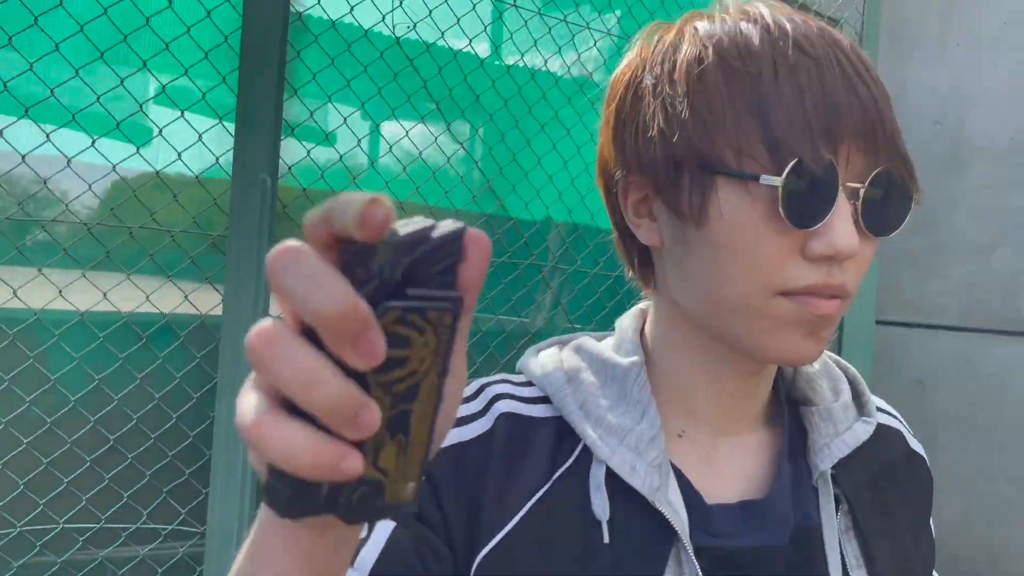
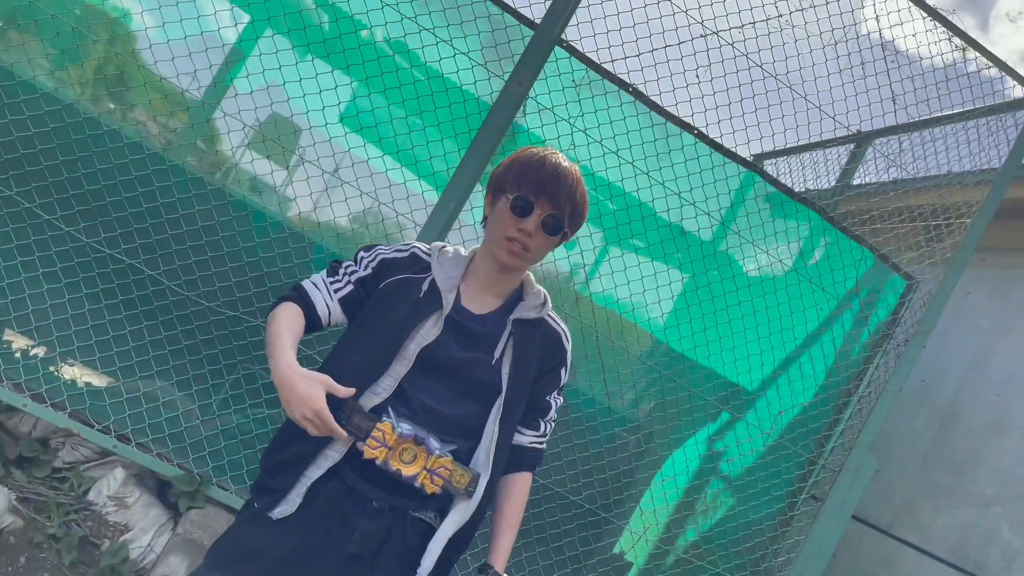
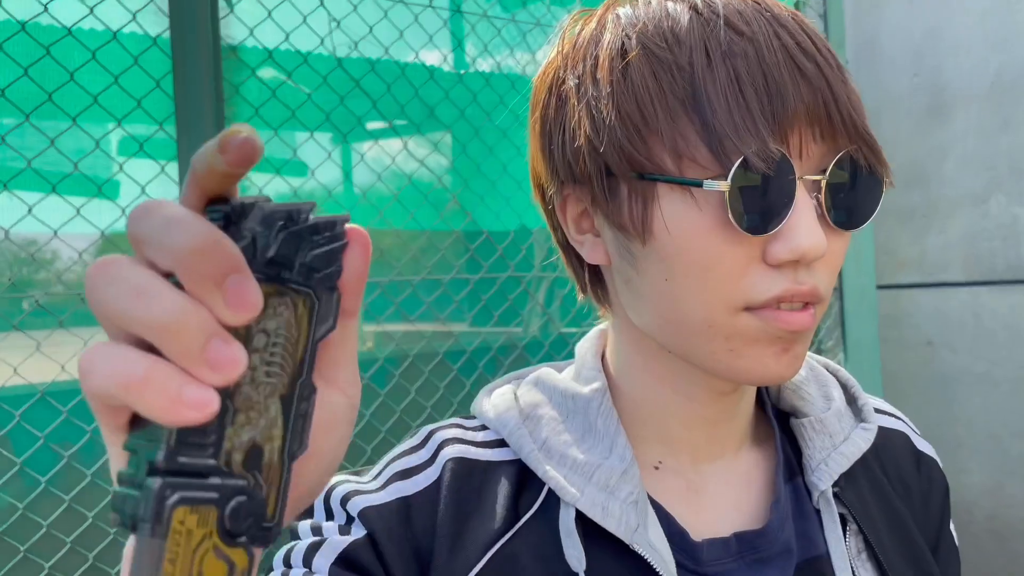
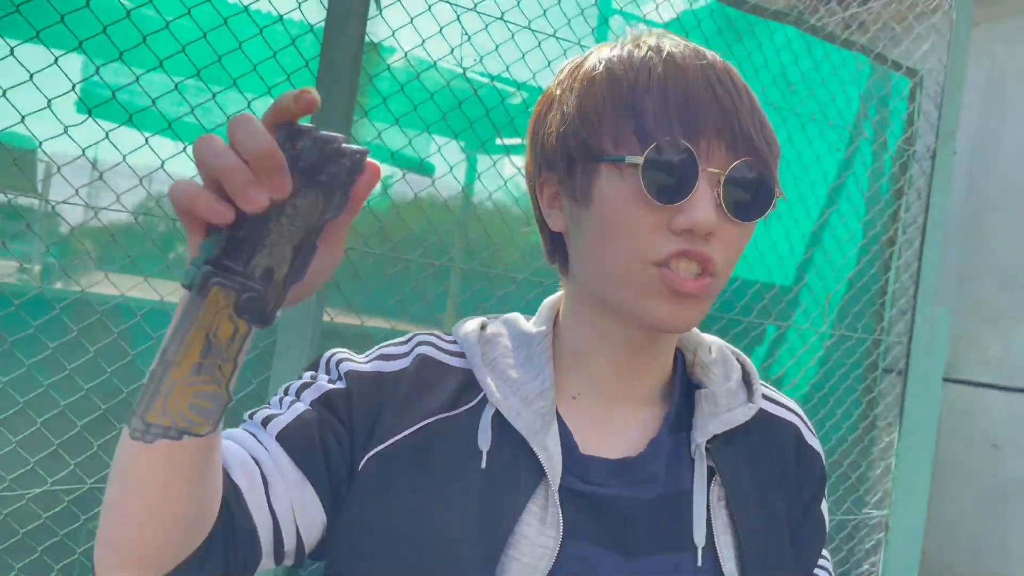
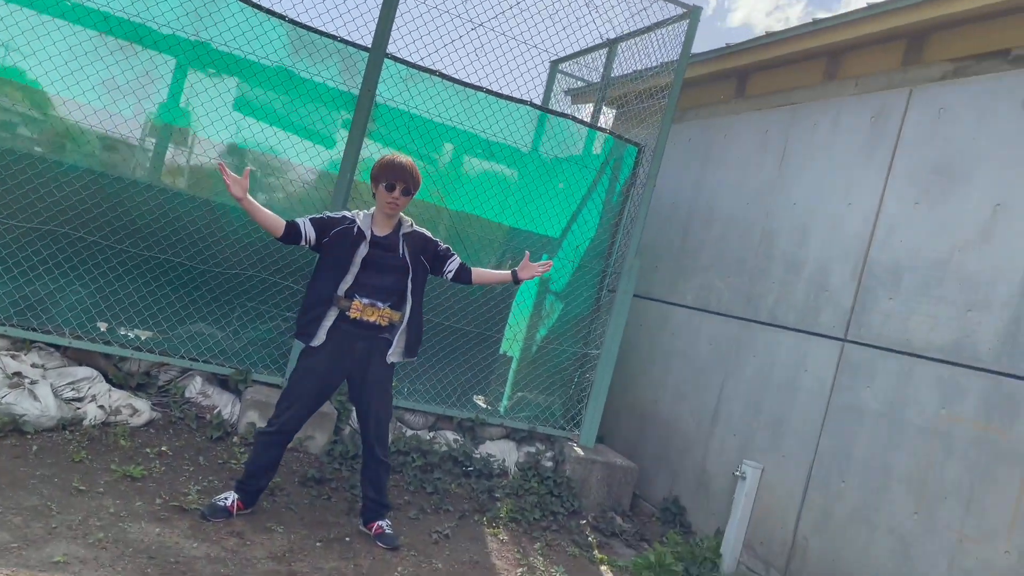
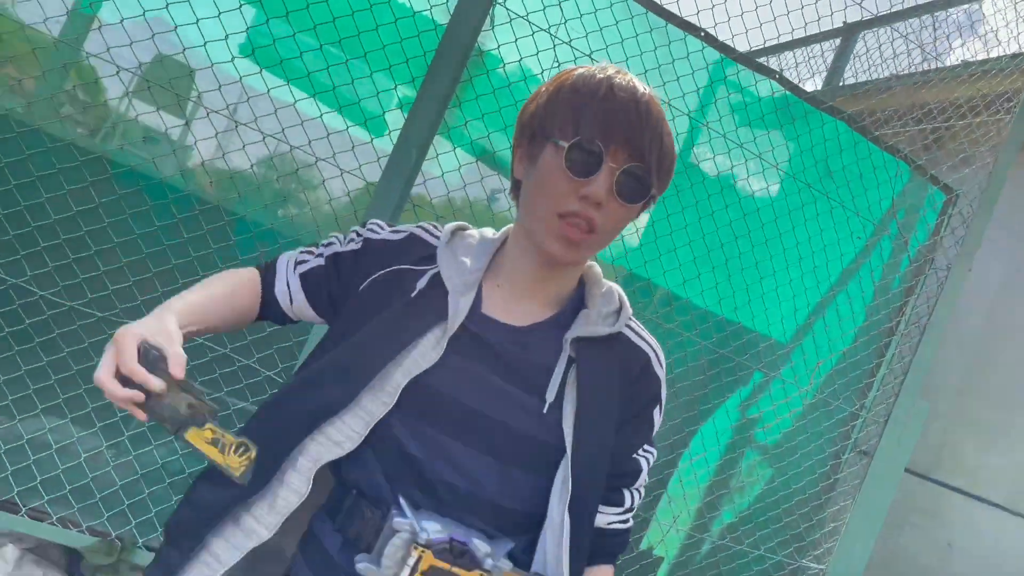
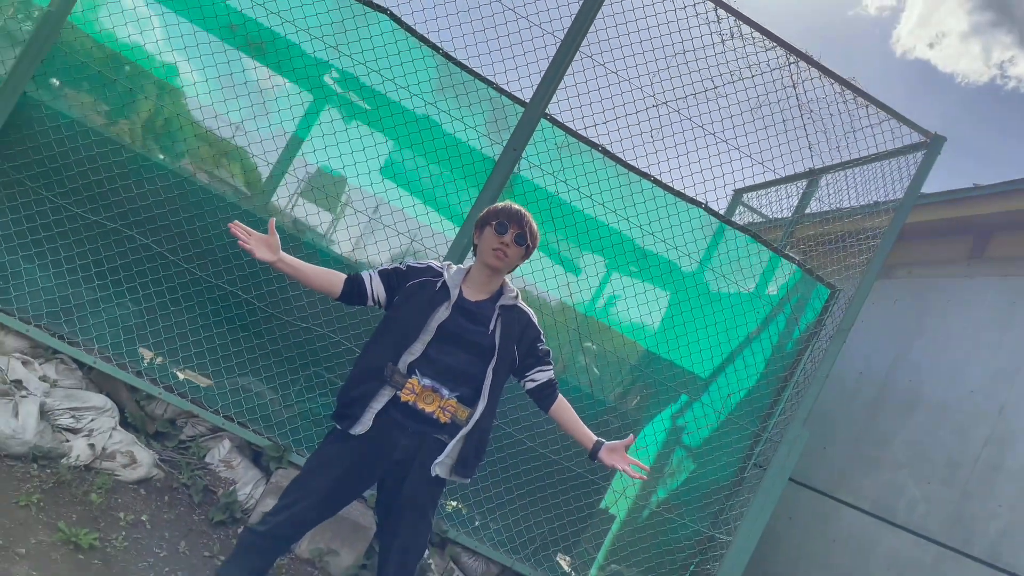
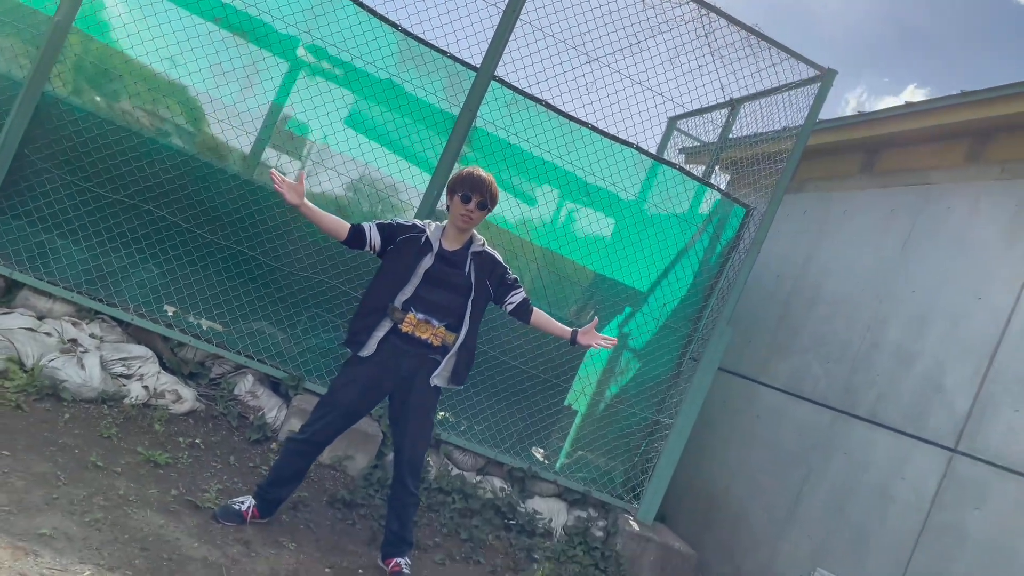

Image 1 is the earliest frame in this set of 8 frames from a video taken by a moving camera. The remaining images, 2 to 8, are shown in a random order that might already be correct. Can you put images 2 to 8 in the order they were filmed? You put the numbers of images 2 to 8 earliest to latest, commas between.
3, 4, 6, 2, 7, 8, 5
